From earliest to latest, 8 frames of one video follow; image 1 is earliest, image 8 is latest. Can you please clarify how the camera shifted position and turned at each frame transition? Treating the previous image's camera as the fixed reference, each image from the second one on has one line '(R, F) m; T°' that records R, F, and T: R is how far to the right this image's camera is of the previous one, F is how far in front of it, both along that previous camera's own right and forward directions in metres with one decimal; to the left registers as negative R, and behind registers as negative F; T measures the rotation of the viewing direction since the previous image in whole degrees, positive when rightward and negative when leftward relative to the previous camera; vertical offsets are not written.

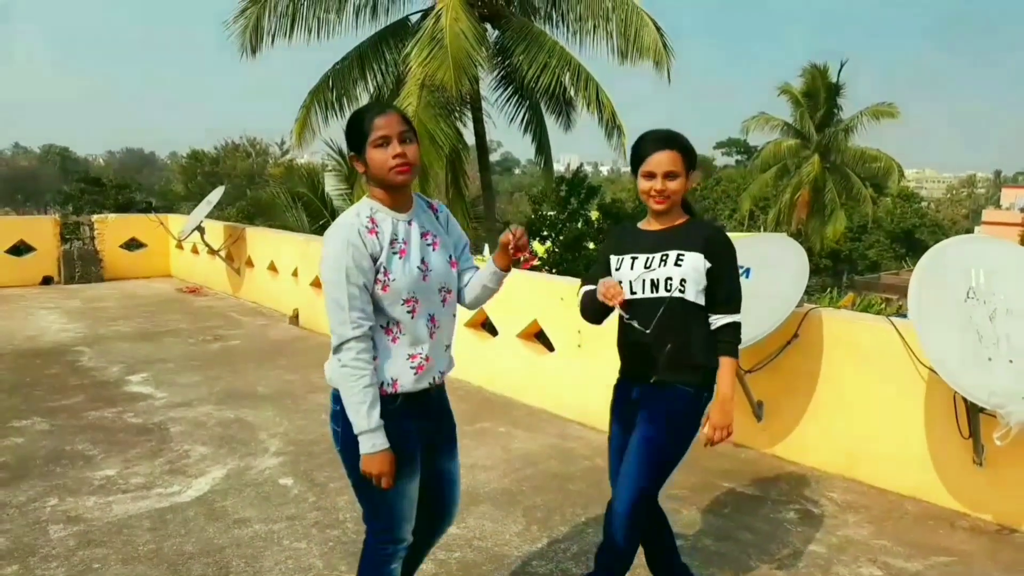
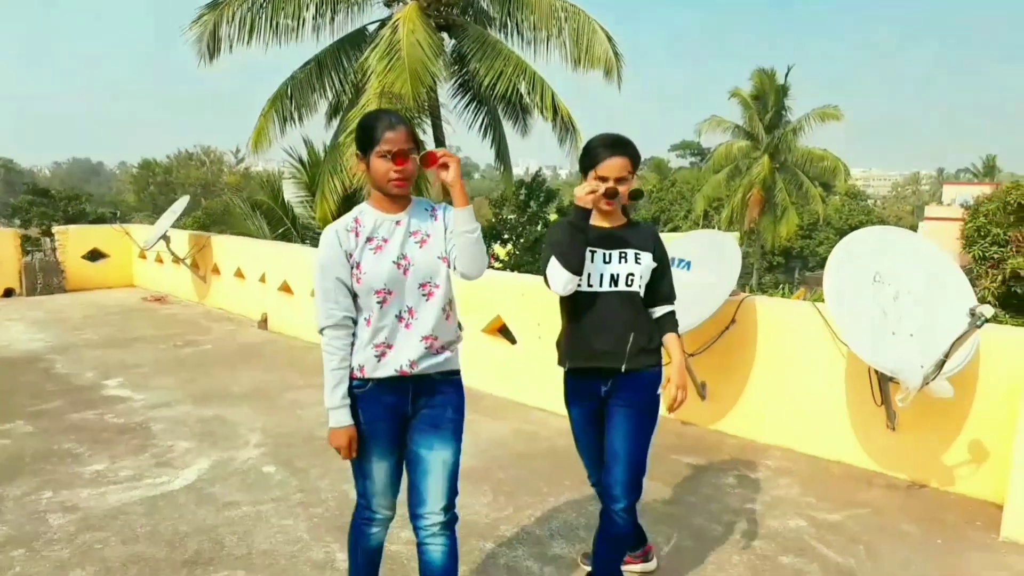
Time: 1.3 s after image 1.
(0.0, -0.3) m; +3°
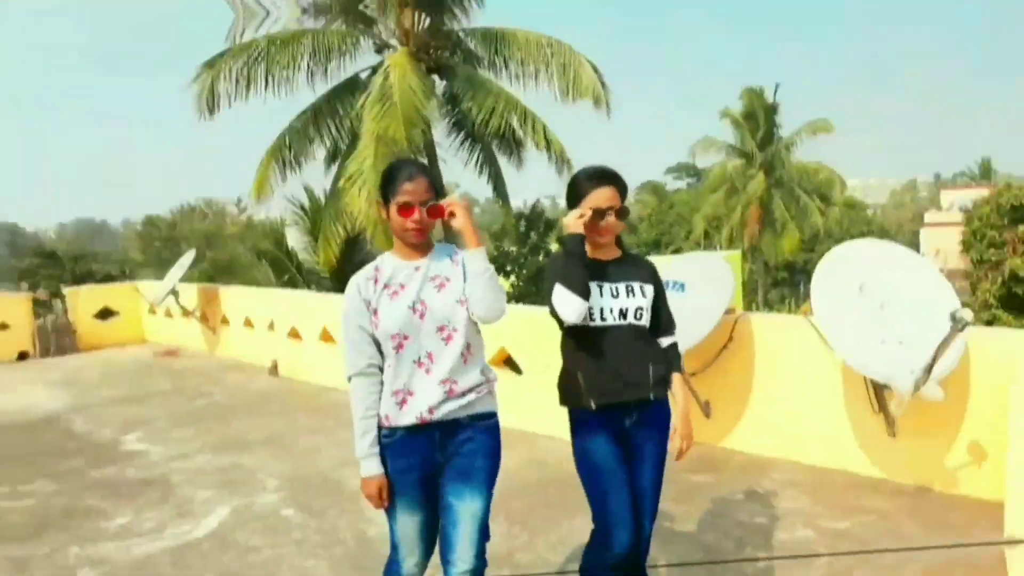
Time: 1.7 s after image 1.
(0.0, -0.1) m; 0°
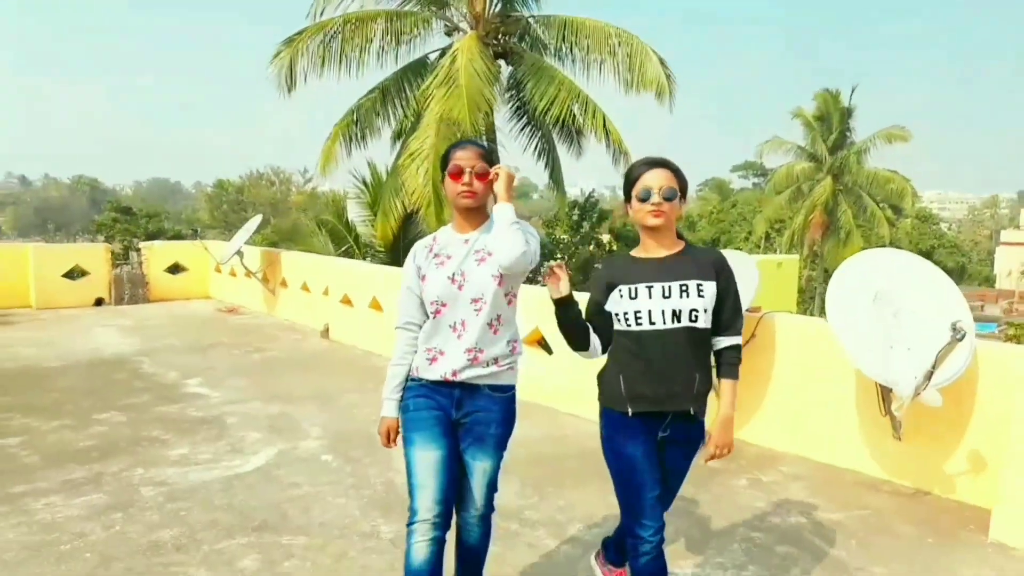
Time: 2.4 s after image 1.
(+0.1, -0.3) m; -4°
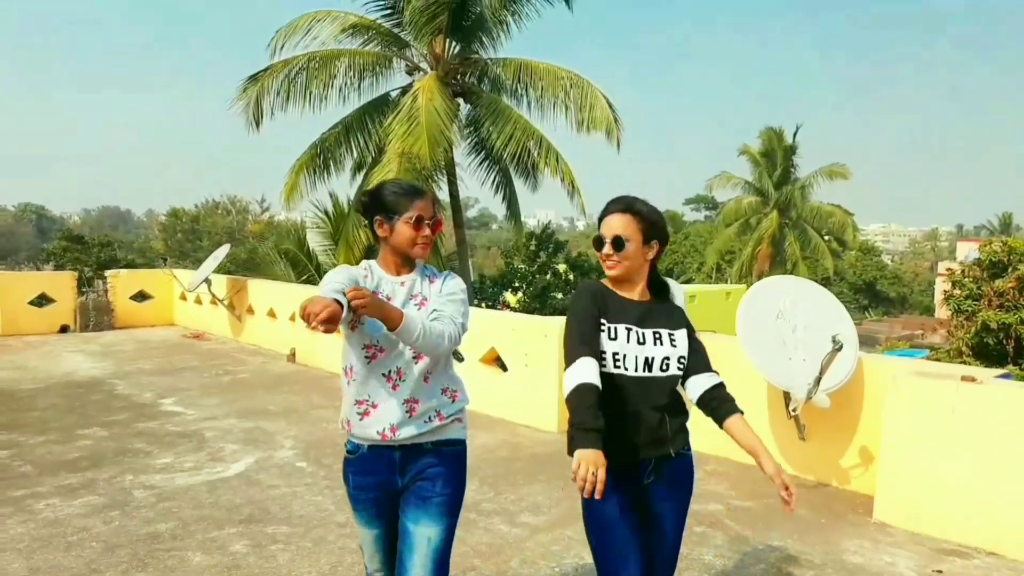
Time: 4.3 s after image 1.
(0.0, -0.6) m; +3°
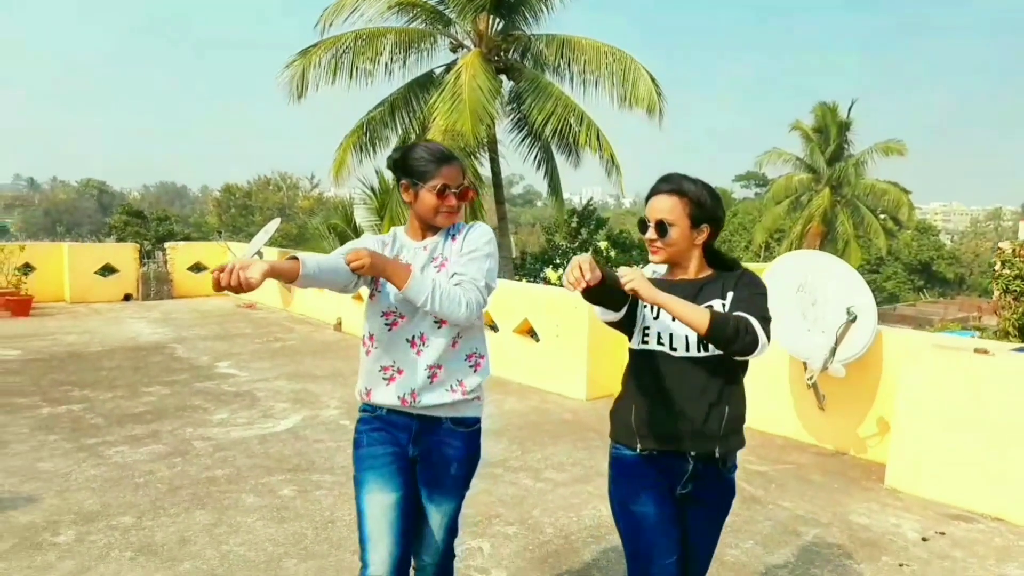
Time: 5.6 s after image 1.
(+0.1, -0.2) m; -4°
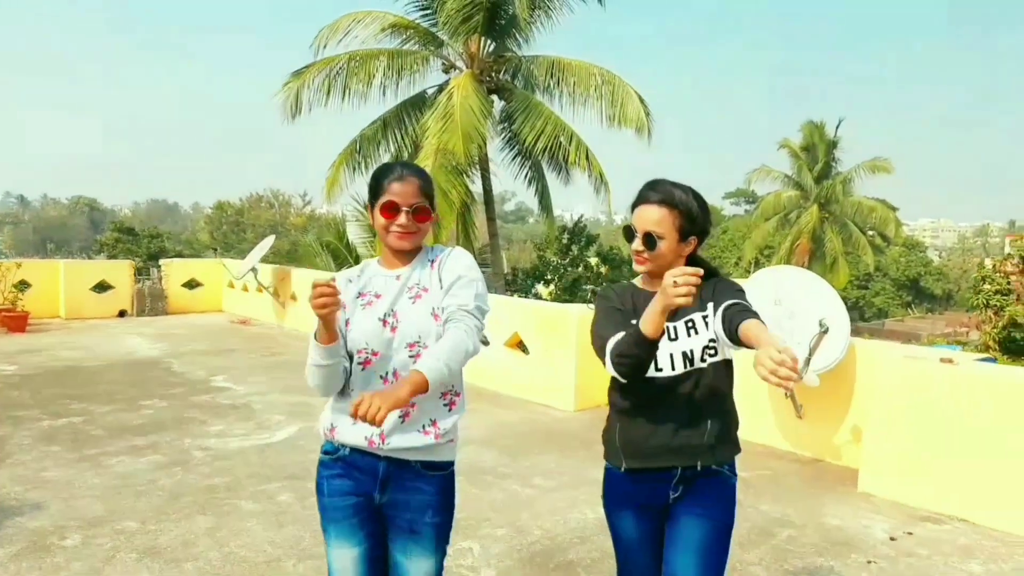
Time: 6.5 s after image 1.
(0.0, -0.2) m; +1°
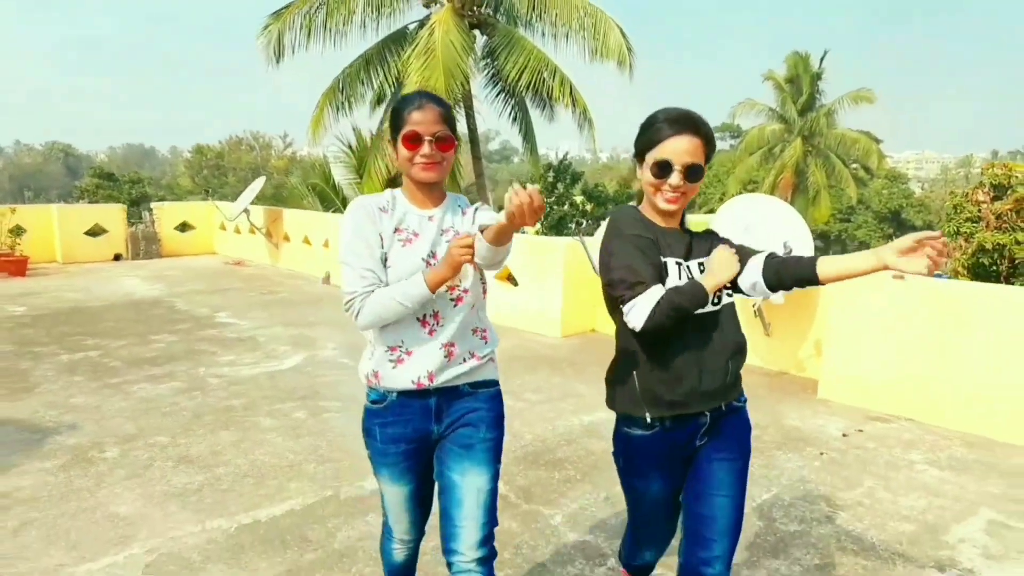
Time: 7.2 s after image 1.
(0.0, -0.3) m; +1°
